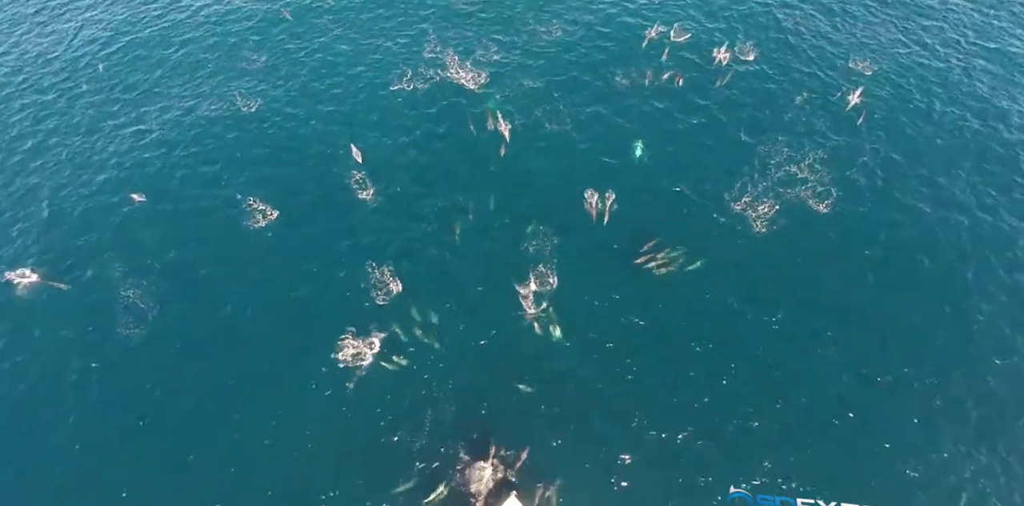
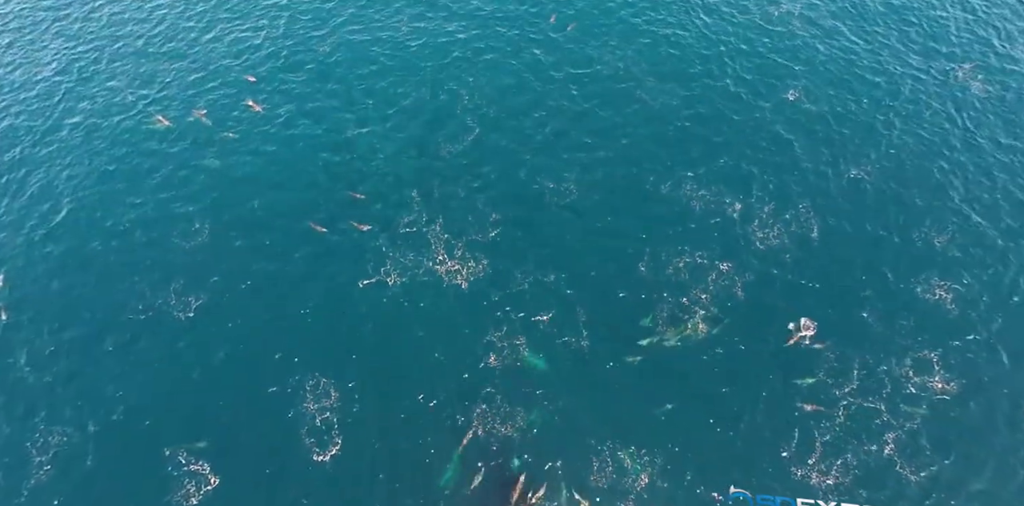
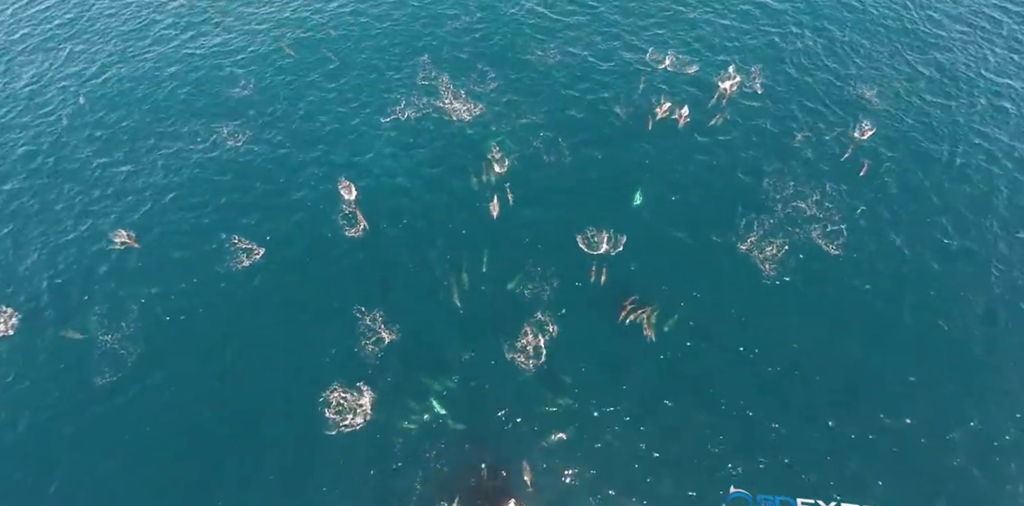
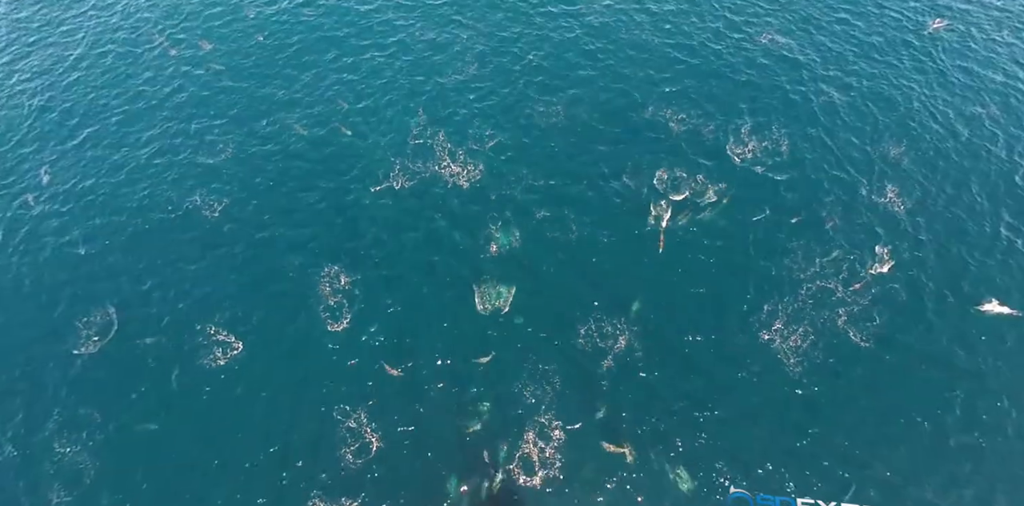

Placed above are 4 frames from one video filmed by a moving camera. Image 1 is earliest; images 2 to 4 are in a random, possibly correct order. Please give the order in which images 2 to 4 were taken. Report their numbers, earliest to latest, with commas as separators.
3, 4, 2
